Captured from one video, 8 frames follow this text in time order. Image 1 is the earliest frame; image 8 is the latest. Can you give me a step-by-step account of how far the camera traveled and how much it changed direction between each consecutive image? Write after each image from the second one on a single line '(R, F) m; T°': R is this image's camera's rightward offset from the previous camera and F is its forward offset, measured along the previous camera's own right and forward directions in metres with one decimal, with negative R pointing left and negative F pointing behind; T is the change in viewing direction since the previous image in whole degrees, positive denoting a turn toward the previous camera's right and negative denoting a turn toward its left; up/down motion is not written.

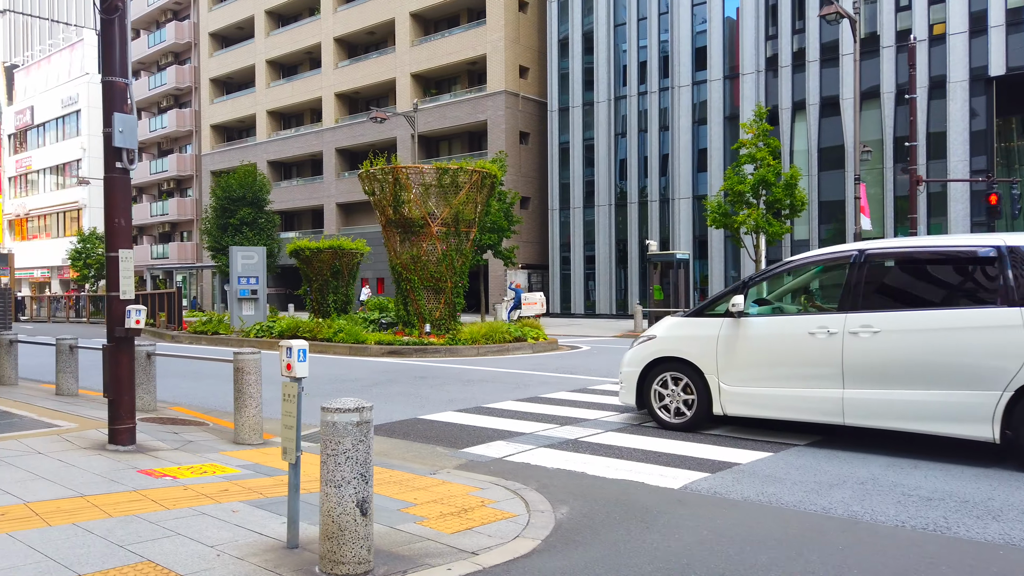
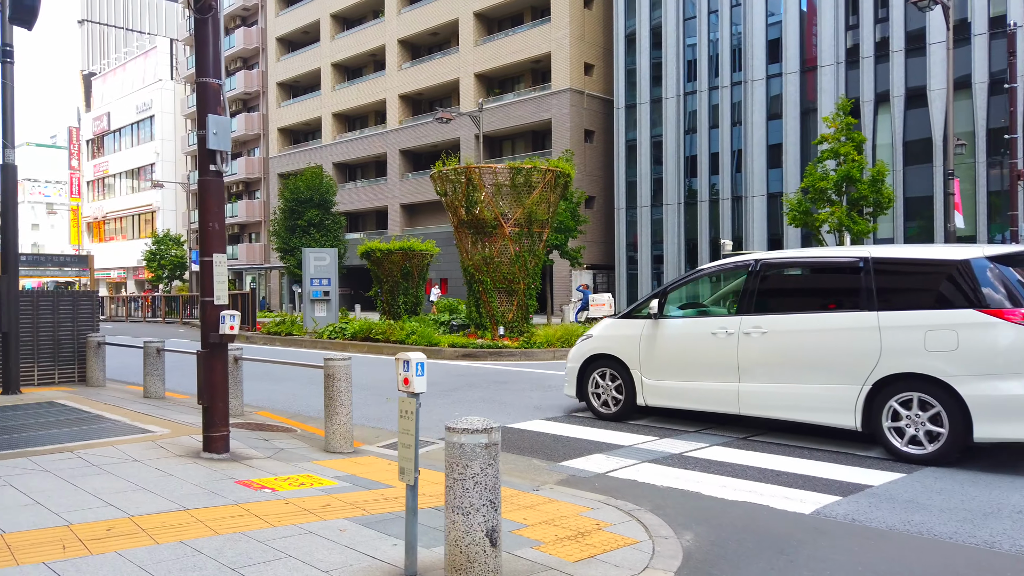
(-0.4, +0.3) m; -4°
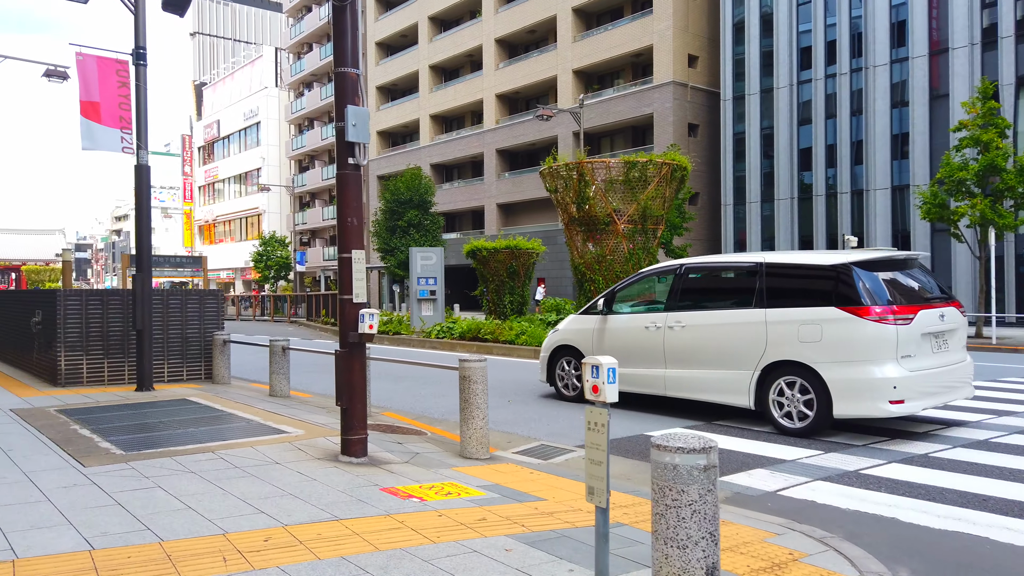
(-0.5, +0.4) m; -7°
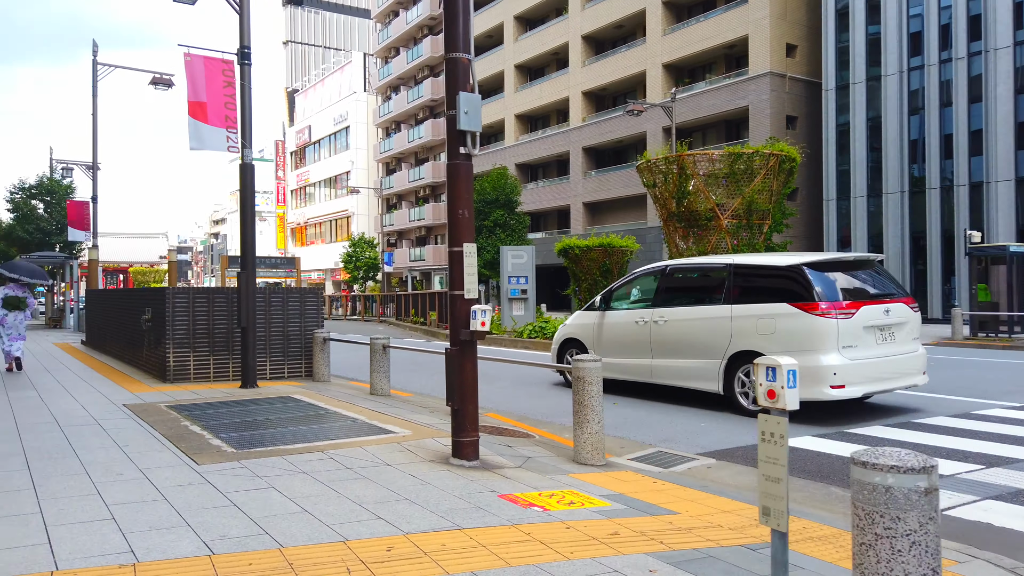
(-0.3, +0.4) m; -6°
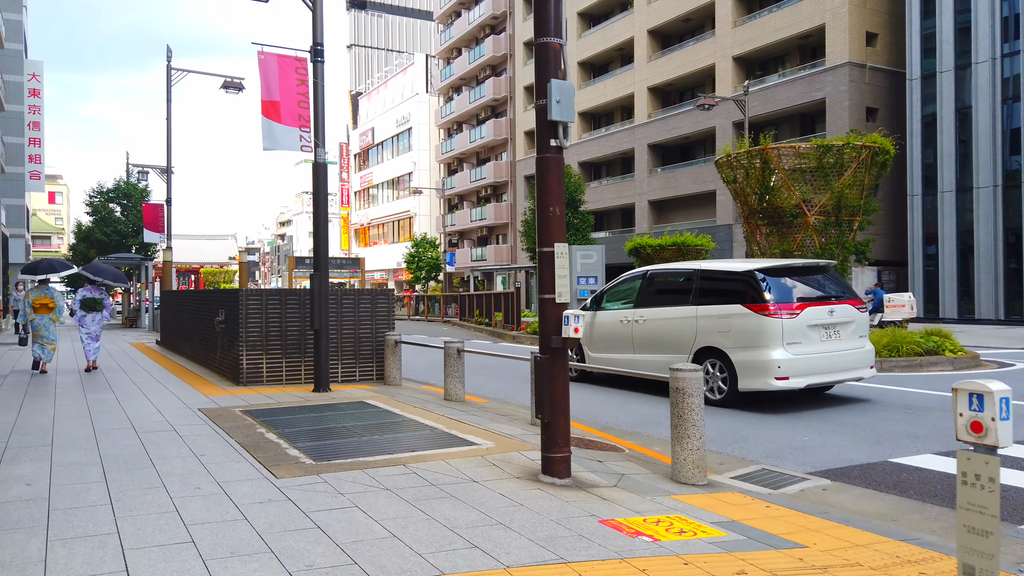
(-0.3, +0.4) m; -4°
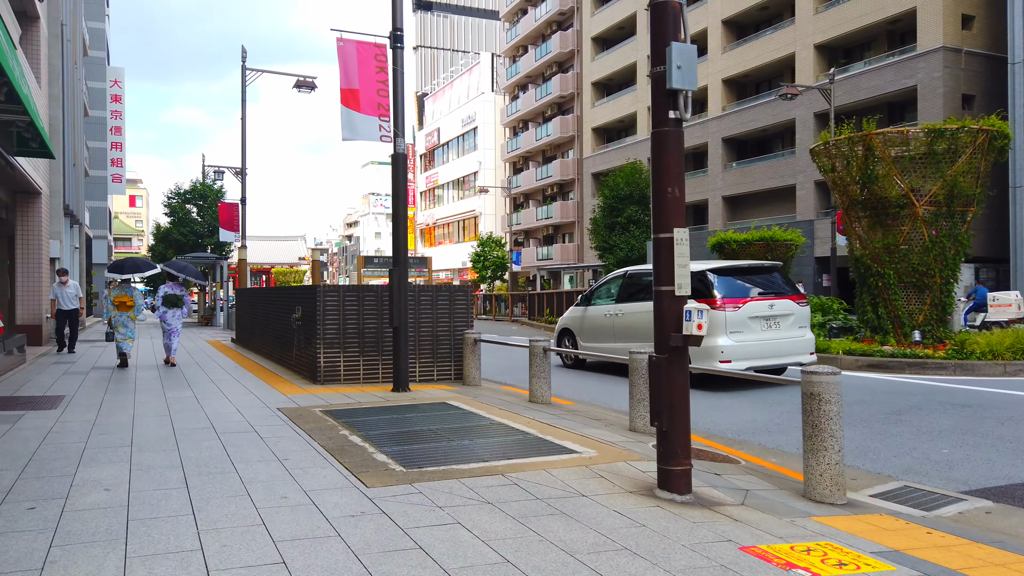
(-0.3, +0.6) m; -5°
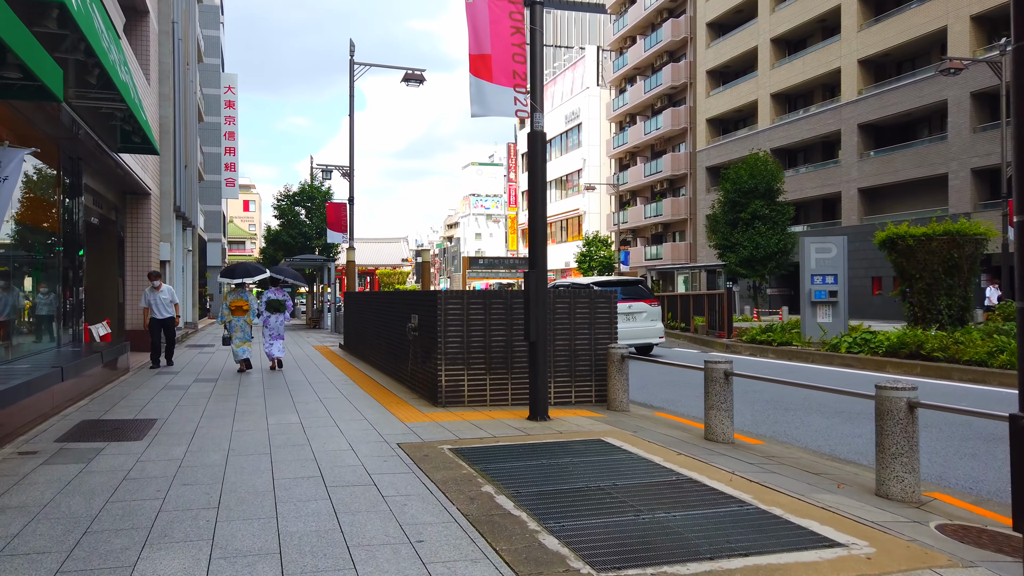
(-0.7, +1.7) m; -7°
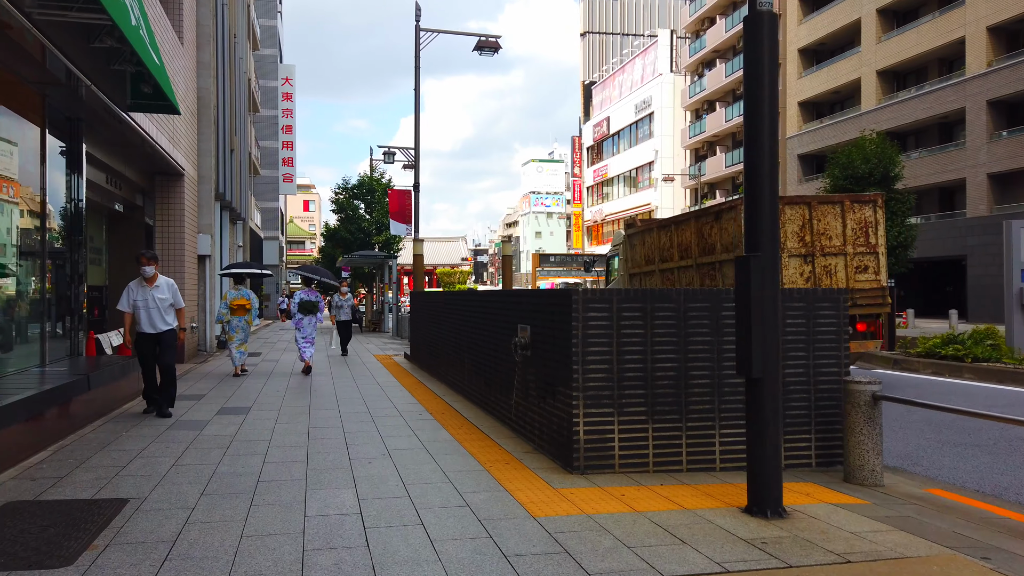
(-0.9, +3.3) m; -4°
